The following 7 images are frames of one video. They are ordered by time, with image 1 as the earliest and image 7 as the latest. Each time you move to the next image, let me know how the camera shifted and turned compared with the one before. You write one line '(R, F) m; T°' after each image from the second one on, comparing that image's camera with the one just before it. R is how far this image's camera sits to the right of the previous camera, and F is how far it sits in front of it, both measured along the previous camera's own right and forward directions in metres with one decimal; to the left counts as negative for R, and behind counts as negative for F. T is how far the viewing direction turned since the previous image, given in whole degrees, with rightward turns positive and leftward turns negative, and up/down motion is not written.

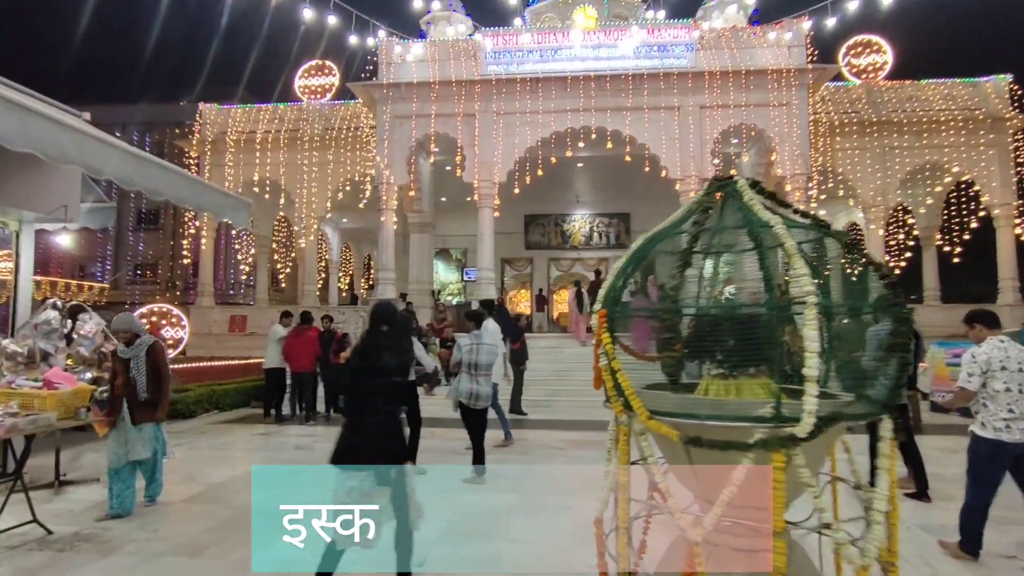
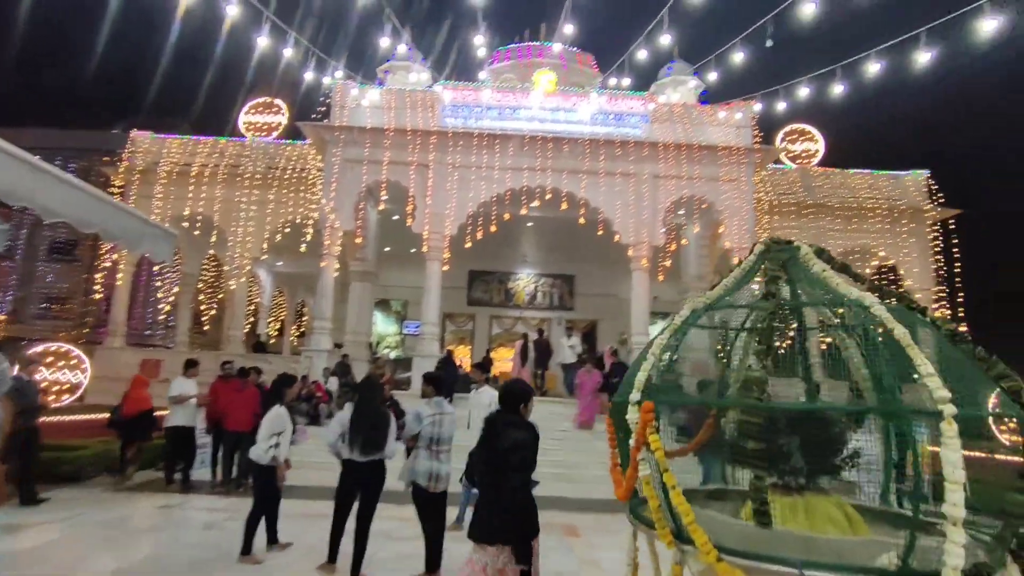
(-0.3, +0.5) m; +6°
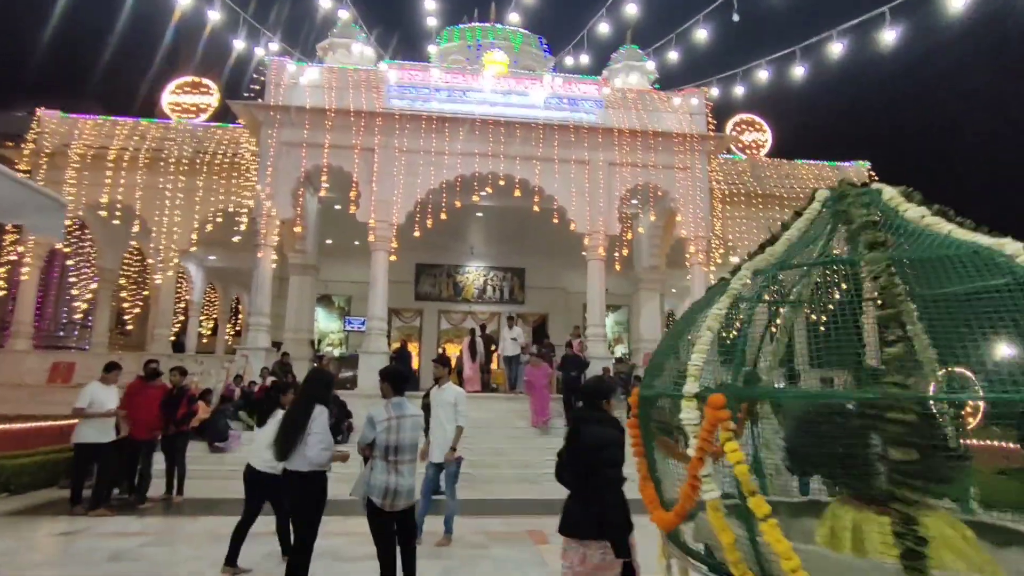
(-0.1, +0.6) m; +5°
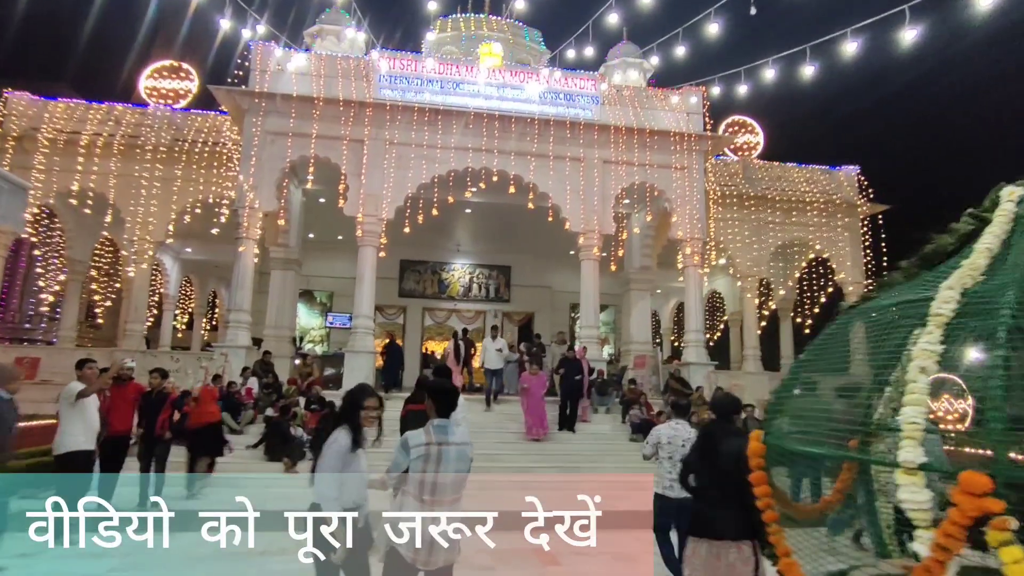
(-0.3, +0.4) m; +2°
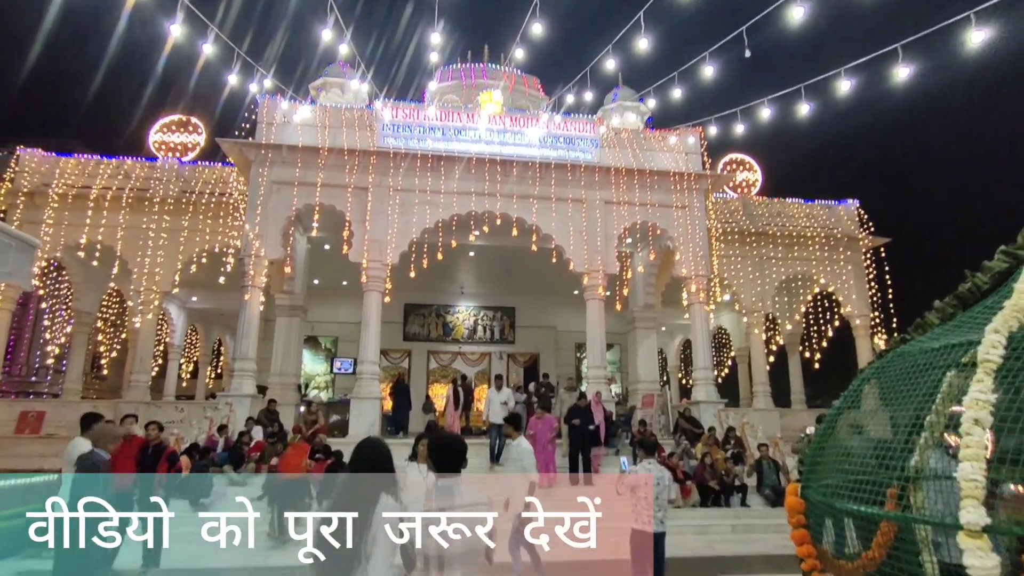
(0.0, 0.0) m; 0°
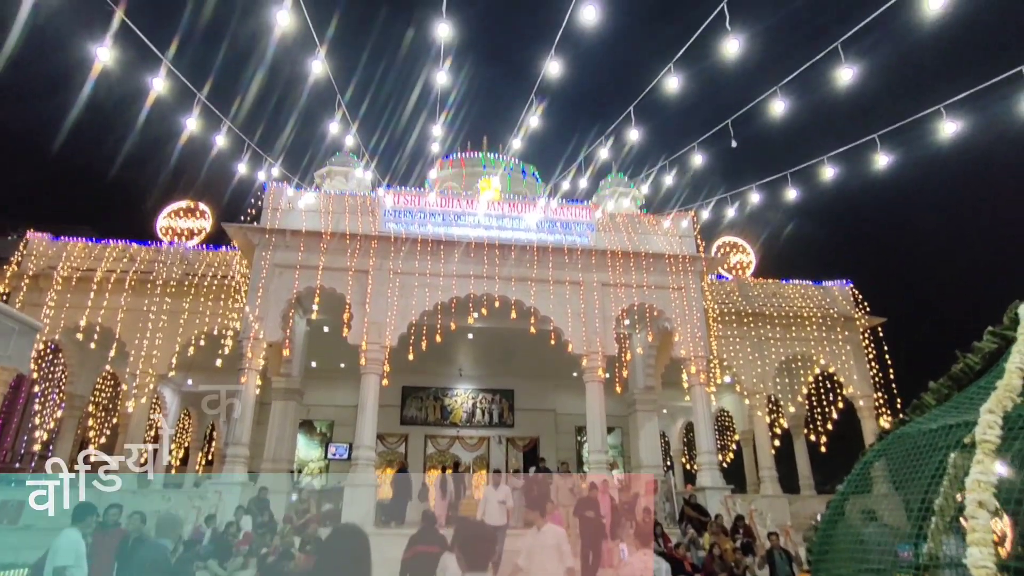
(0.0, -0.1) m; 0°
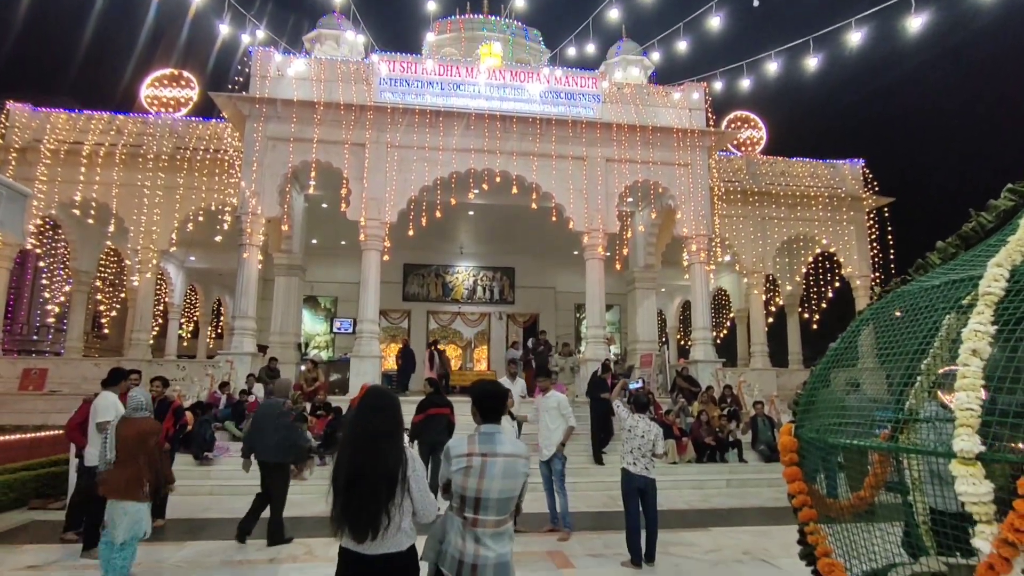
(0.0, +0.1) m; 0°
